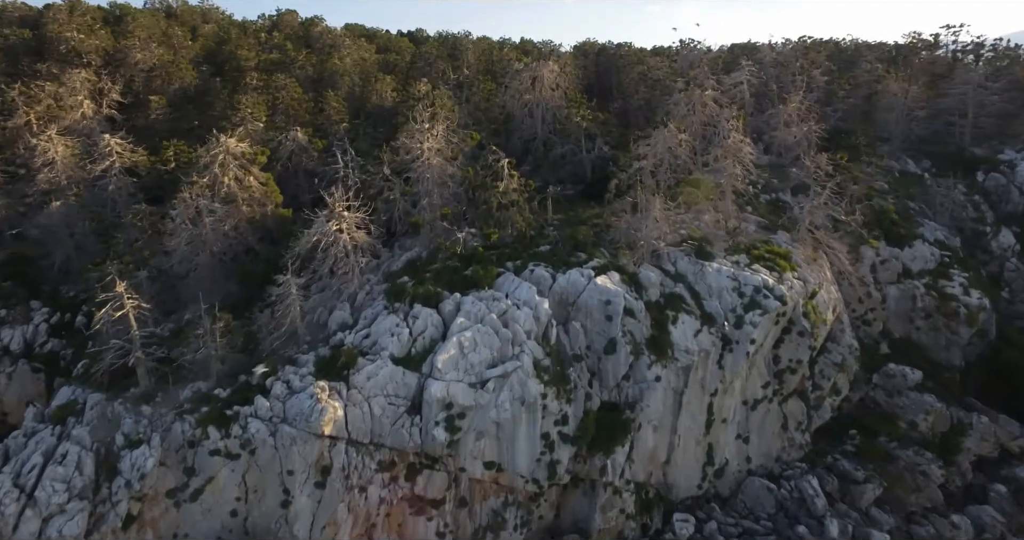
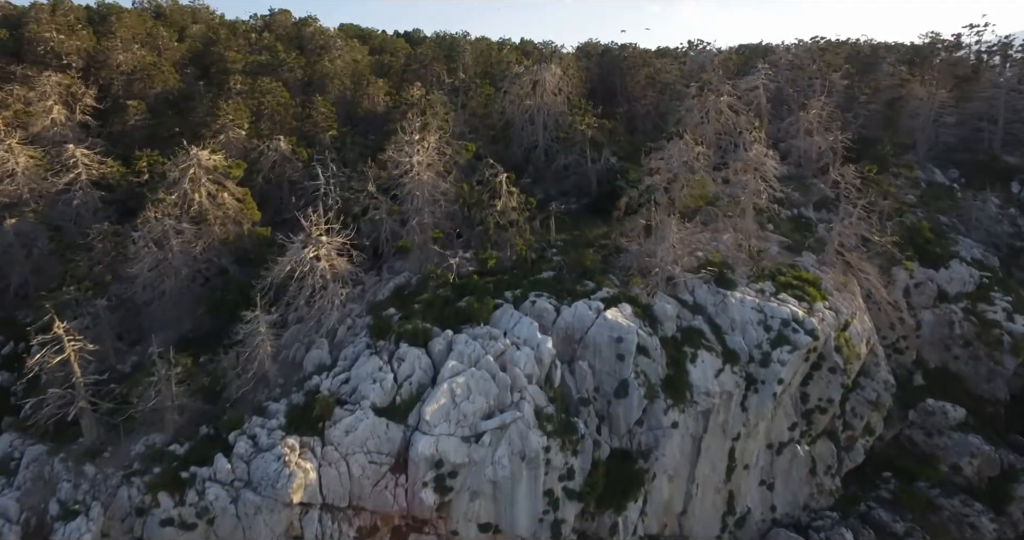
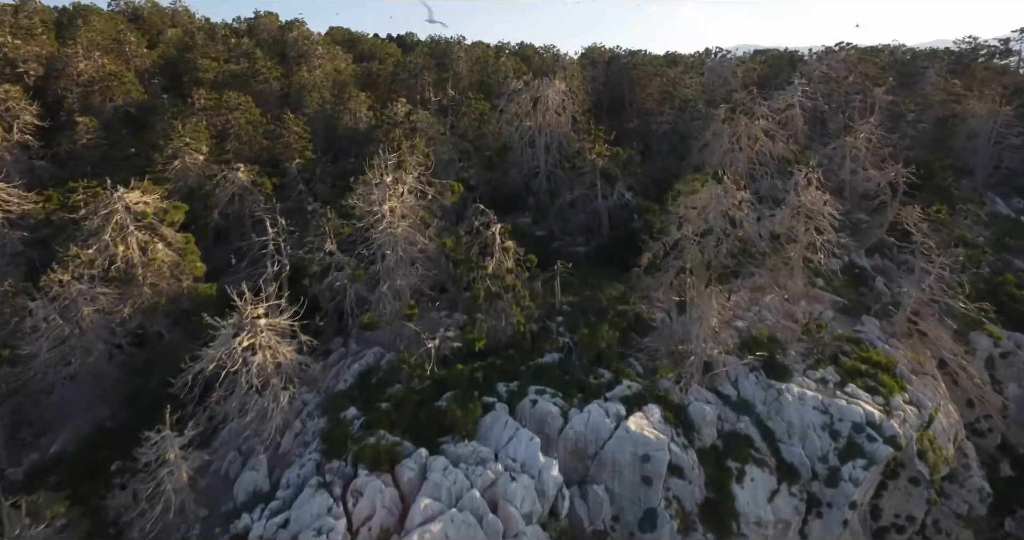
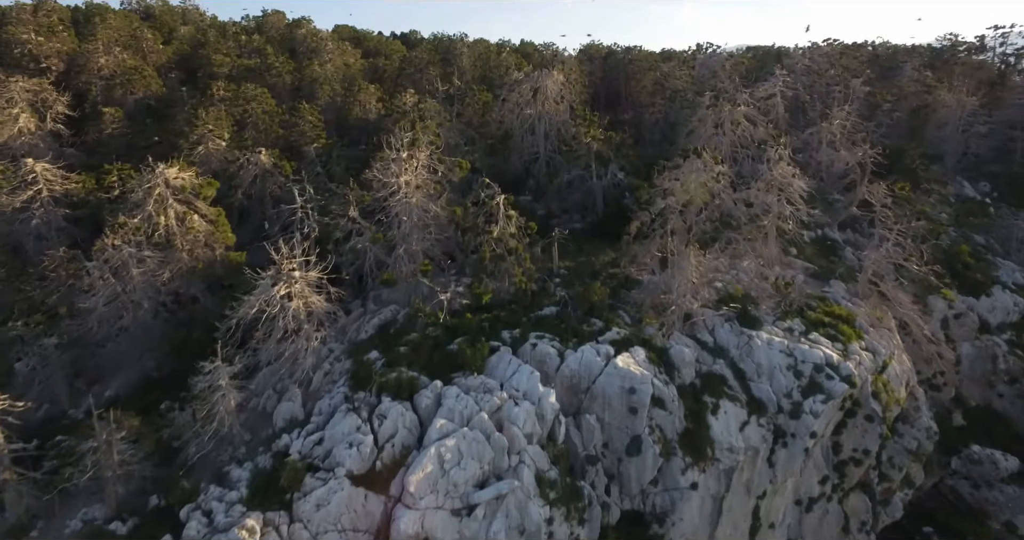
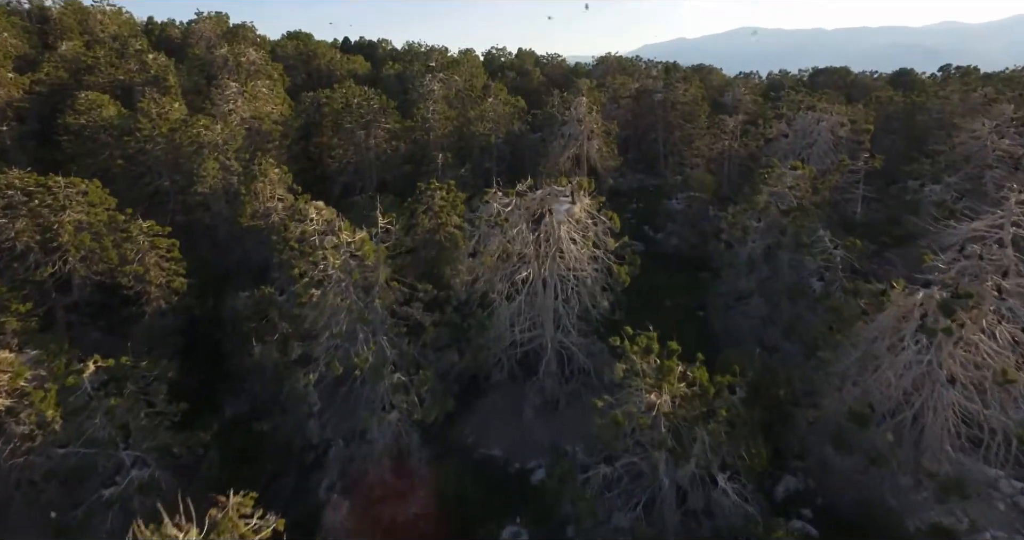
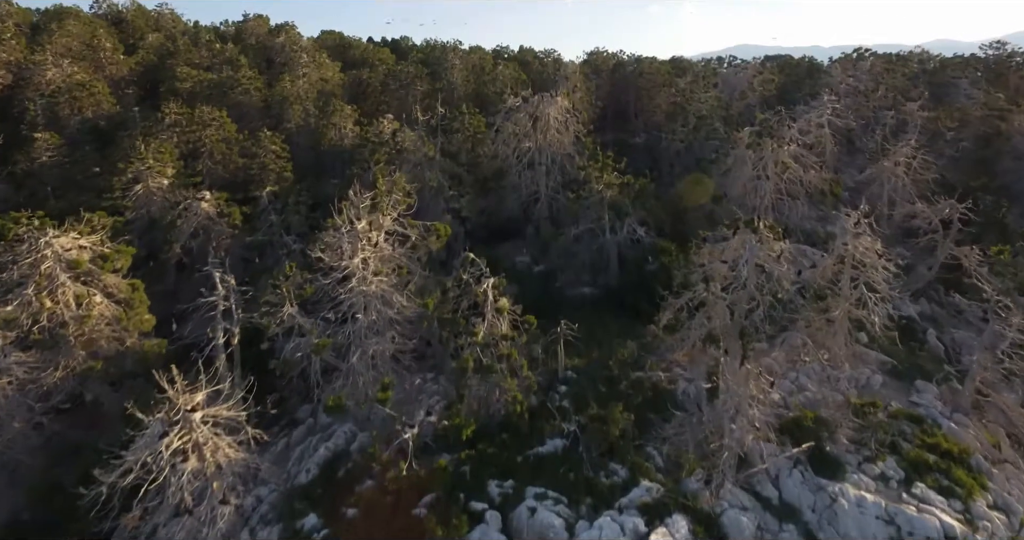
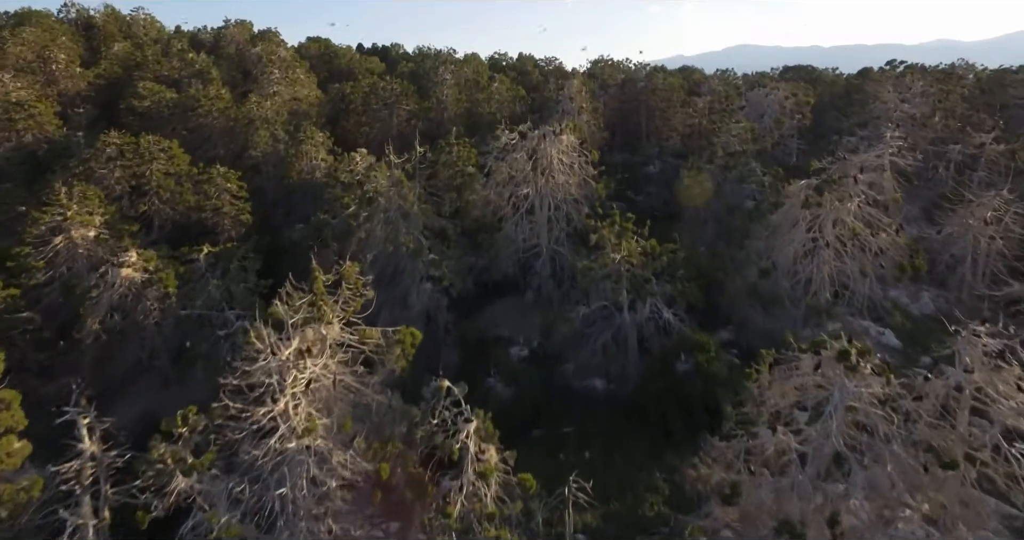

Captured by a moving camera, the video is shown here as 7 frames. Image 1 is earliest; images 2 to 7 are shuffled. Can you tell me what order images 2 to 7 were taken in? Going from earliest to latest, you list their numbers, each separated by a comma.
2, 4, 3, 6, 7, 5
